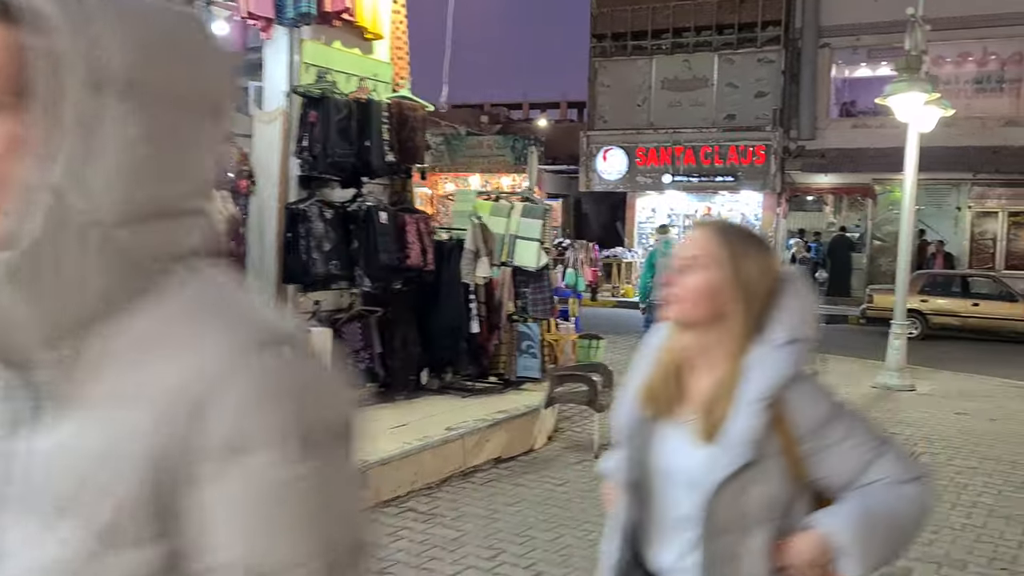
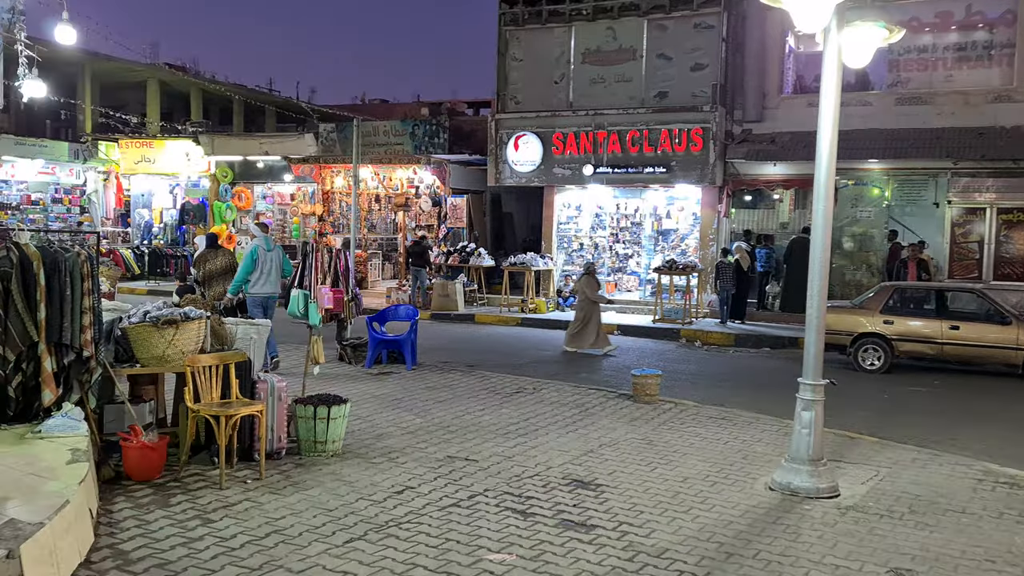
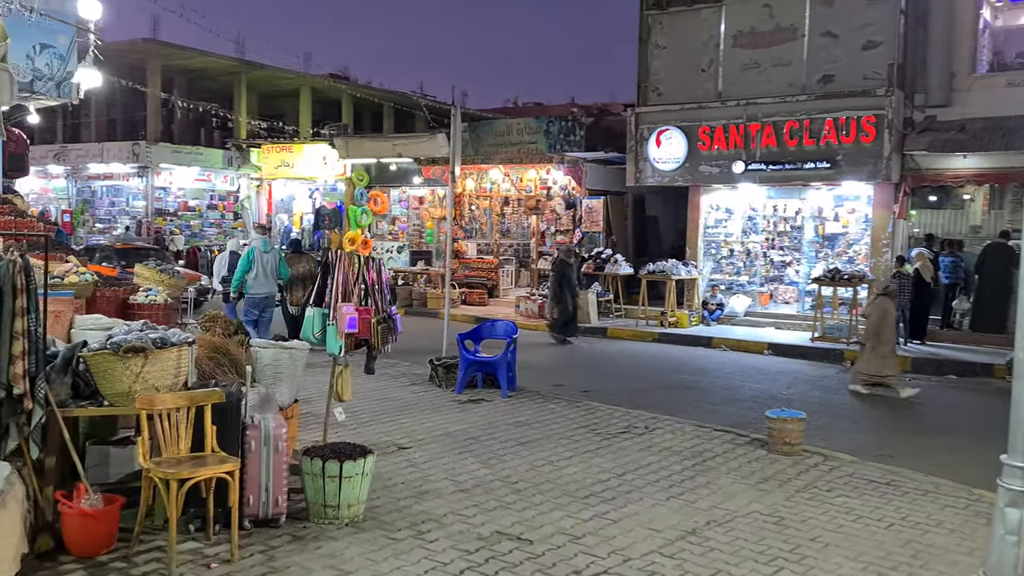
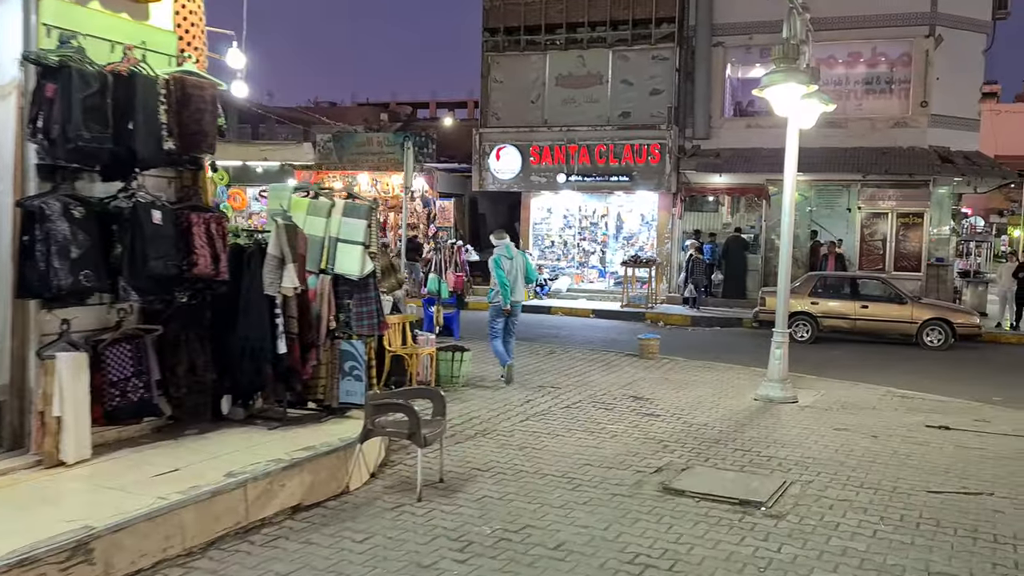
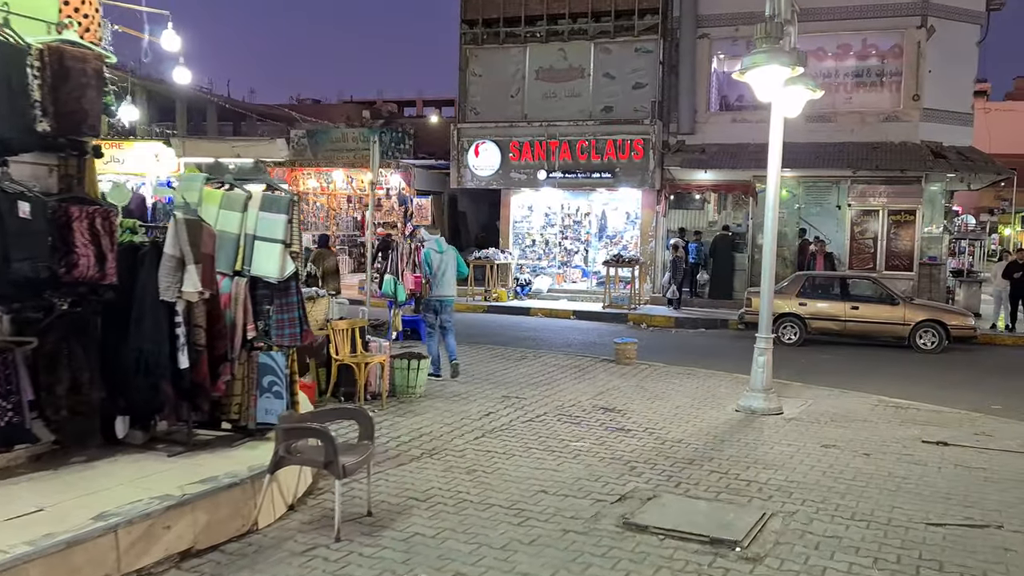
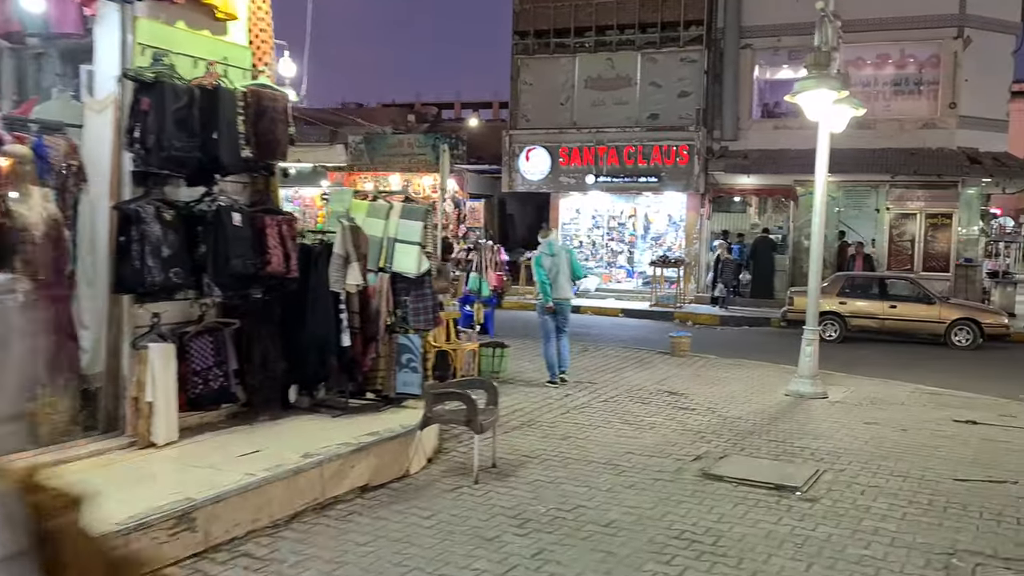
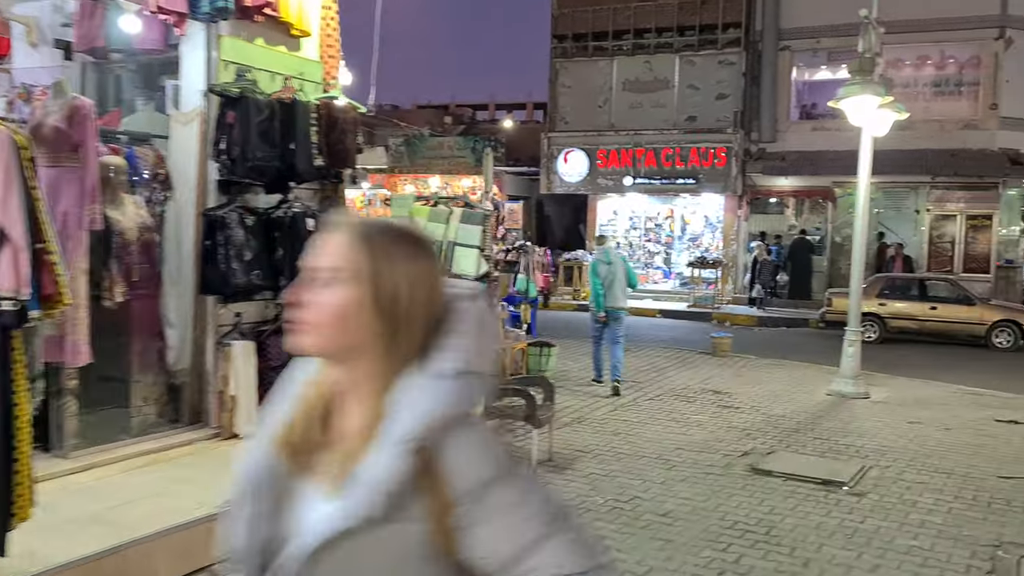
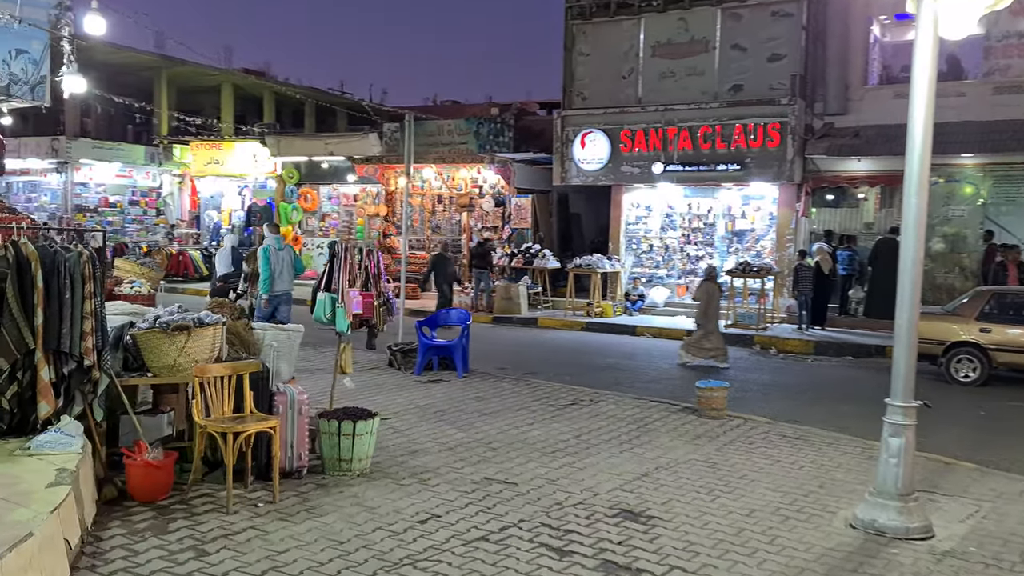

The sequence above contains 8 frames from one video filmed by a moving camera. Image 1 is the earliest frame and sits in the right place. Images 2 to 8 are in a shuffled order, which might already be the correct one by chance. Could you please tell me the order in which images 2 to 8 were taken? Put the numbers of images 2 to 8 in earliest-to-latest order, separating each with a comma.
7, 6, 4, 5, 2, 8, 3
